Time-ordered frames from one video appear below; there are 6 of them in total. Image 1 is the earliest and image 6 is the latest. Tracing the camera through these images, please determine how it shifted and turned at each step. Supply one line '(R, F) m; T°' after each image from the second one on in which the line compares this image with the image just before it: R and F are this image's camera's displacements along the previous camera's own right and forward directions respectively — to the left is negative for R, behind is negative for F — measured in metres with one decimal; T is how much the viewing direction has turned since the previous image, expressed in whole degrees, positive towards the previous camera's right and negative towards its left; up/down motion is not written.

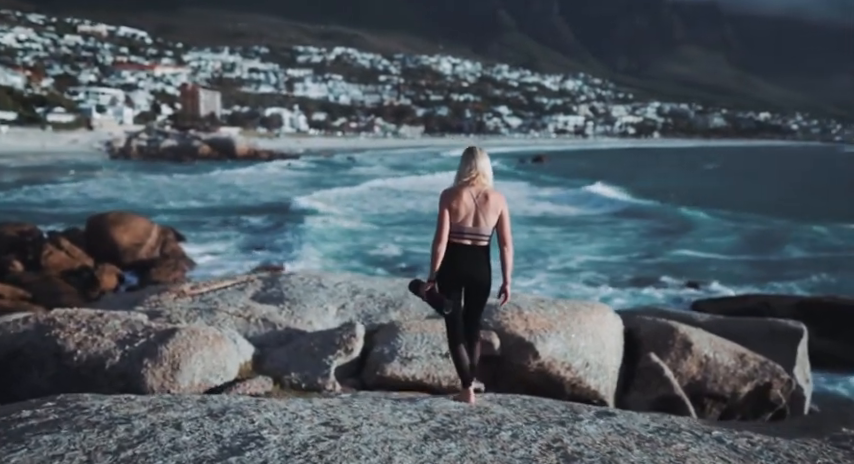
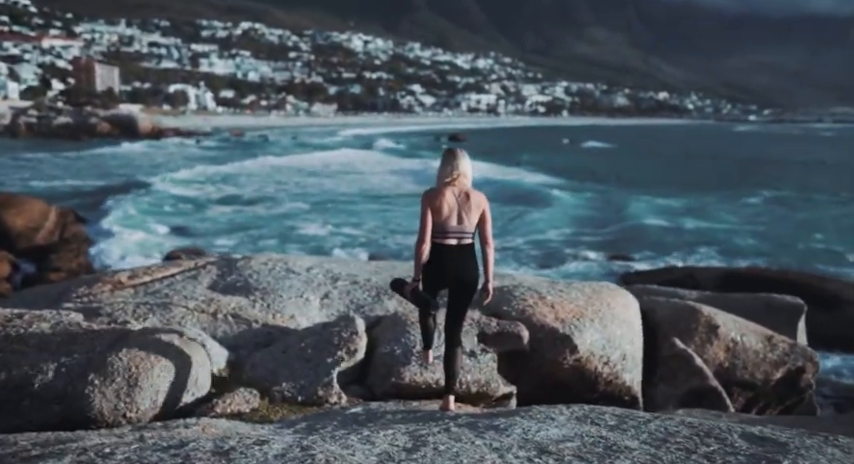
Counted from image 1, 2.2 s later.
(-0.6, +1.1) m; +6°
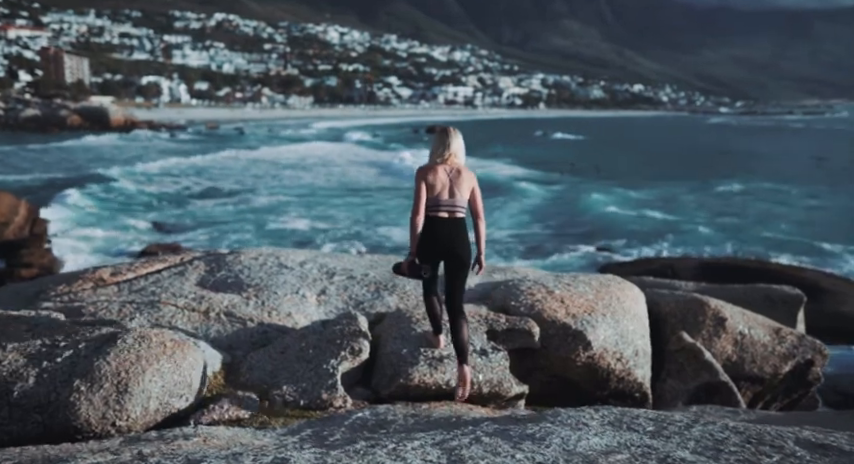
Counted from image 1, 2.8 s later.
(-0.2, +0.3) m; +2°
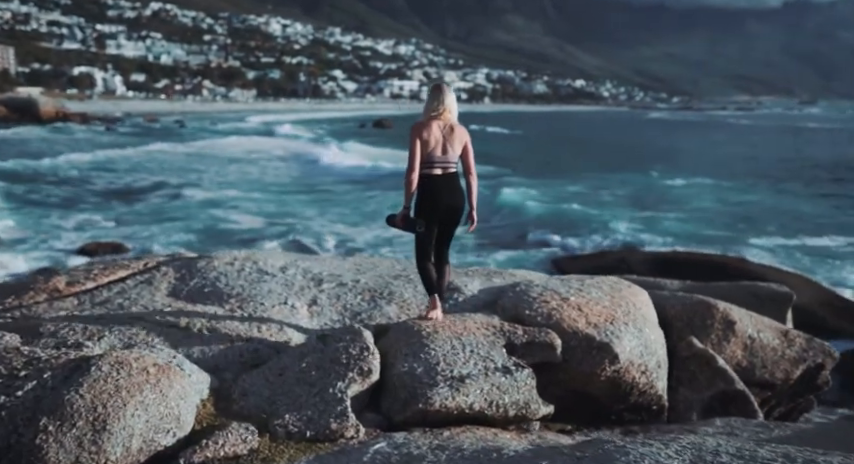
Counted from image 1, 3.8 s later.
(-0.3, +0.5) m; +4°
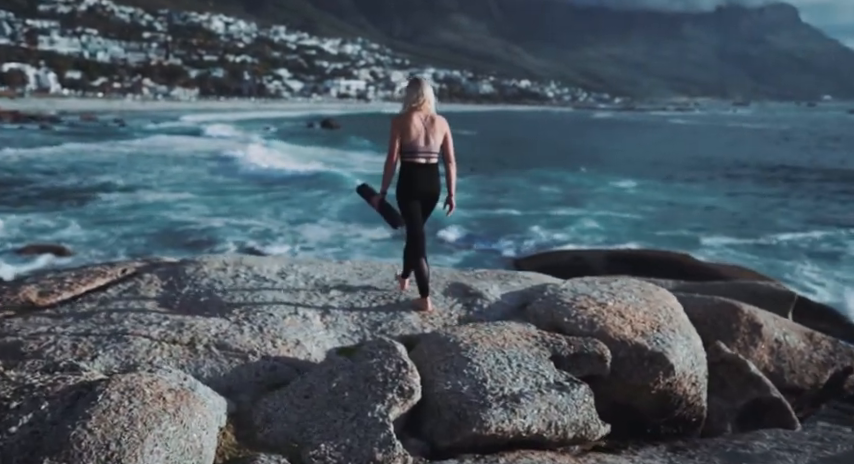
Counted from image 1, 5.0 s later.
(-0.4, +0.4) m; +4°
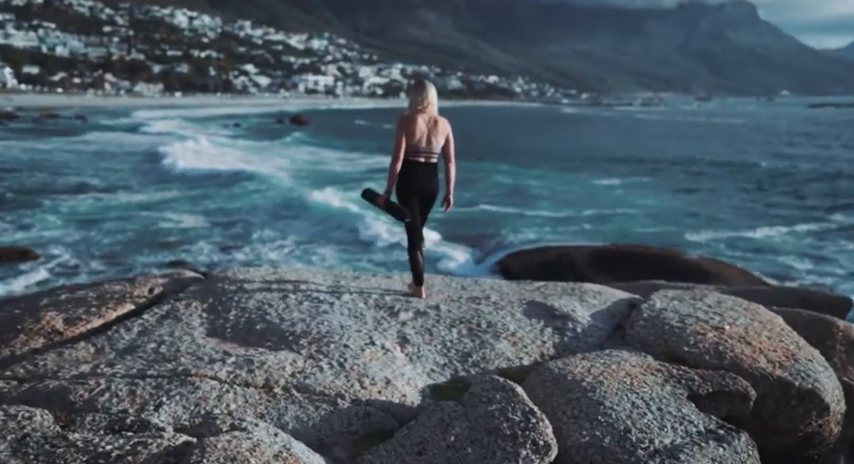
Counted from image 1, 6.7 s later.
(-0.6, +0.5) m; +2°
